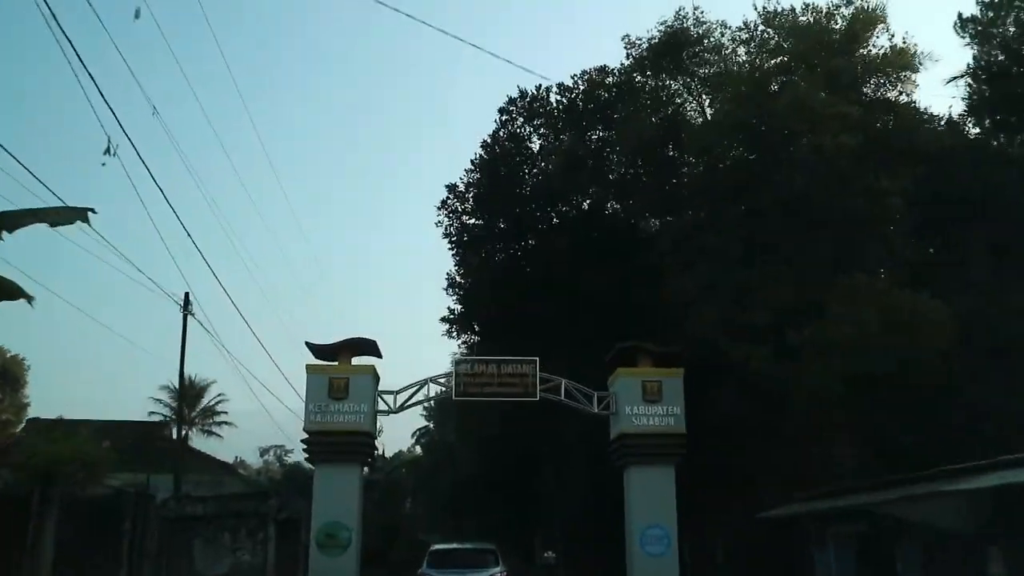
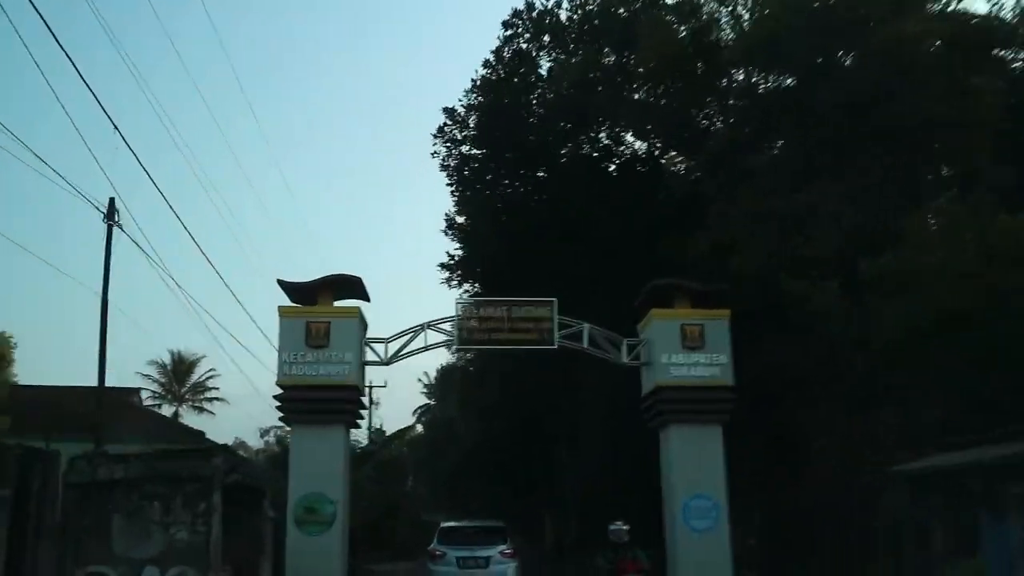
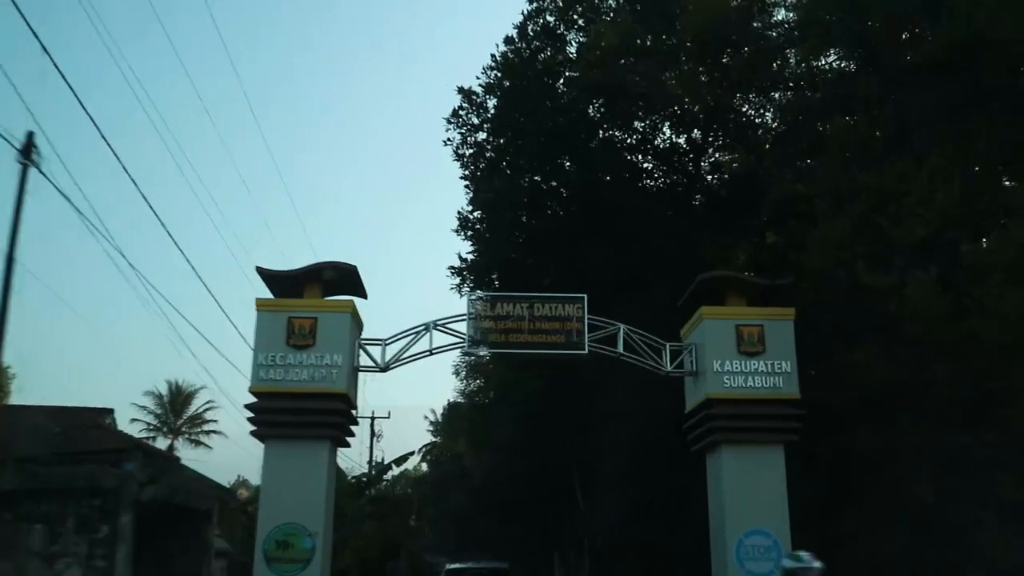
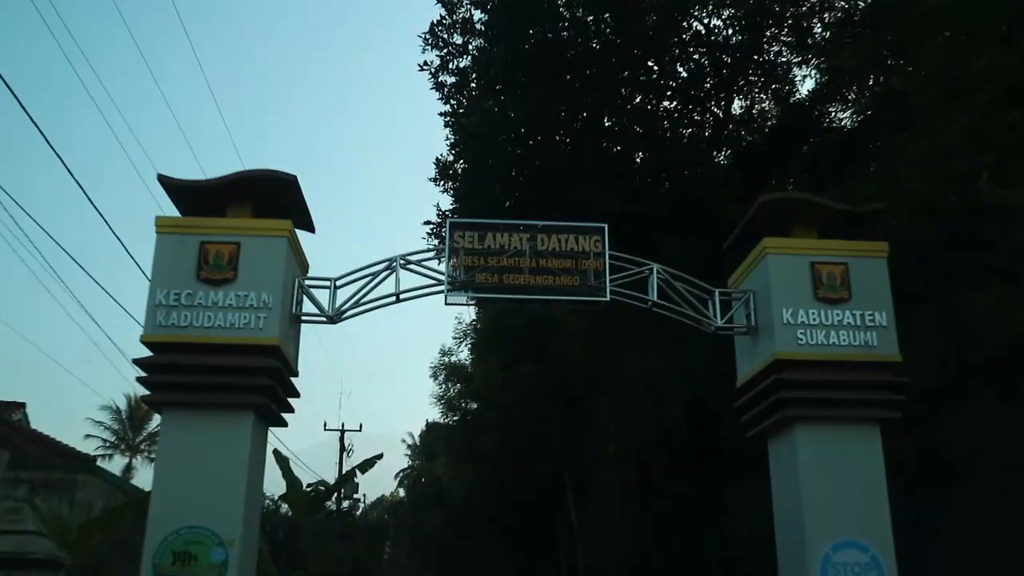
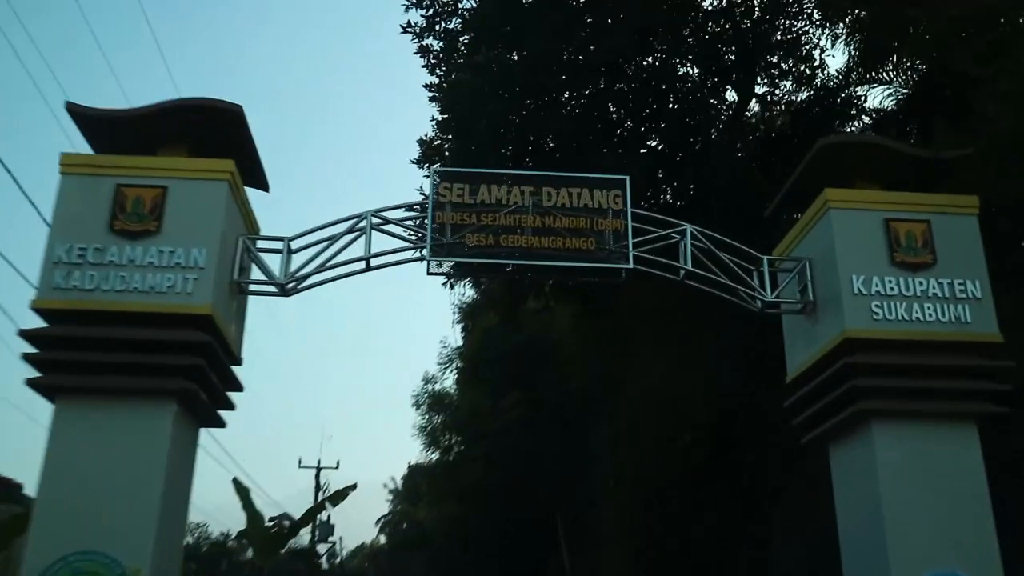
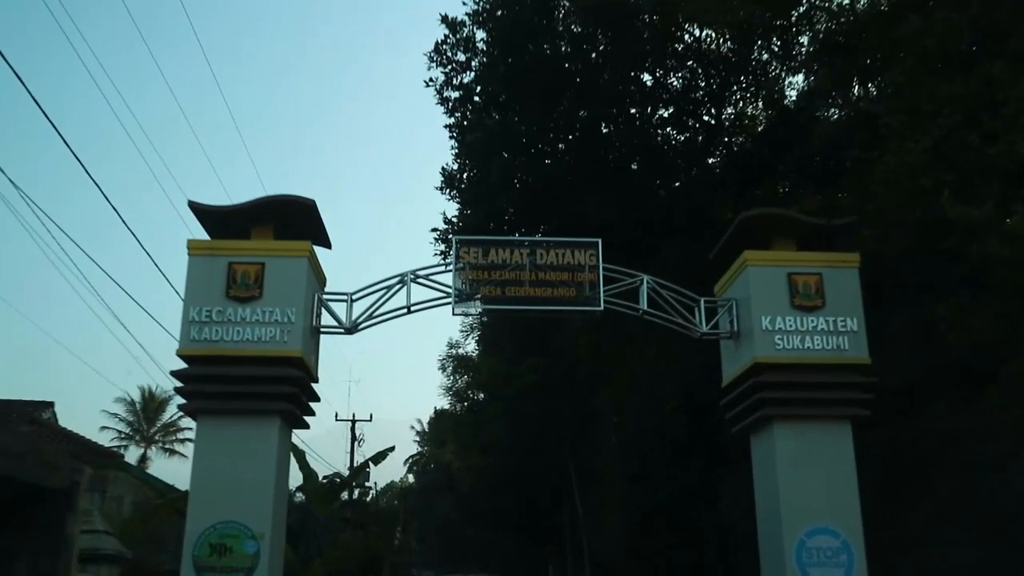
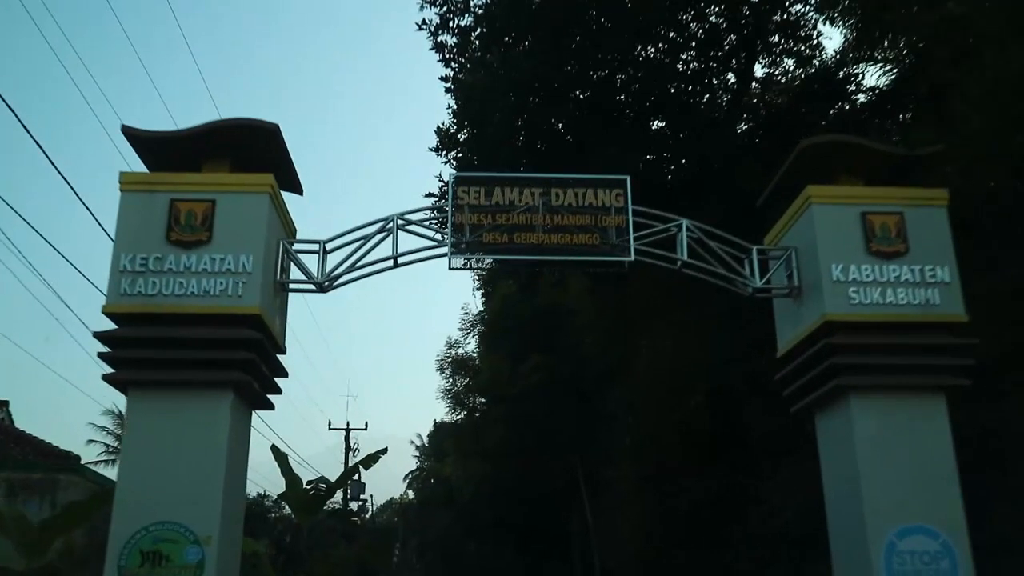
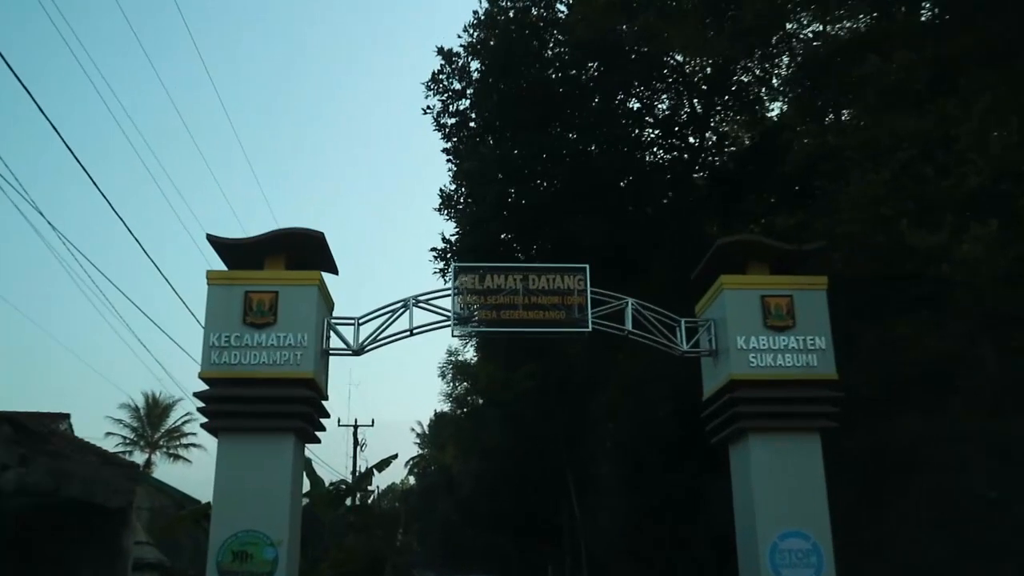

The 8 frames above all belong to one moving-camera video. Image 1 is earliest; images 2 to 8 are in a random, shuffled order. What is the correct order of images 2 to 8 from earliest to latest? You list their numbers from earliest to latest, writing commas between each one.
2, 3, 8, 6, 4, 7, 5
